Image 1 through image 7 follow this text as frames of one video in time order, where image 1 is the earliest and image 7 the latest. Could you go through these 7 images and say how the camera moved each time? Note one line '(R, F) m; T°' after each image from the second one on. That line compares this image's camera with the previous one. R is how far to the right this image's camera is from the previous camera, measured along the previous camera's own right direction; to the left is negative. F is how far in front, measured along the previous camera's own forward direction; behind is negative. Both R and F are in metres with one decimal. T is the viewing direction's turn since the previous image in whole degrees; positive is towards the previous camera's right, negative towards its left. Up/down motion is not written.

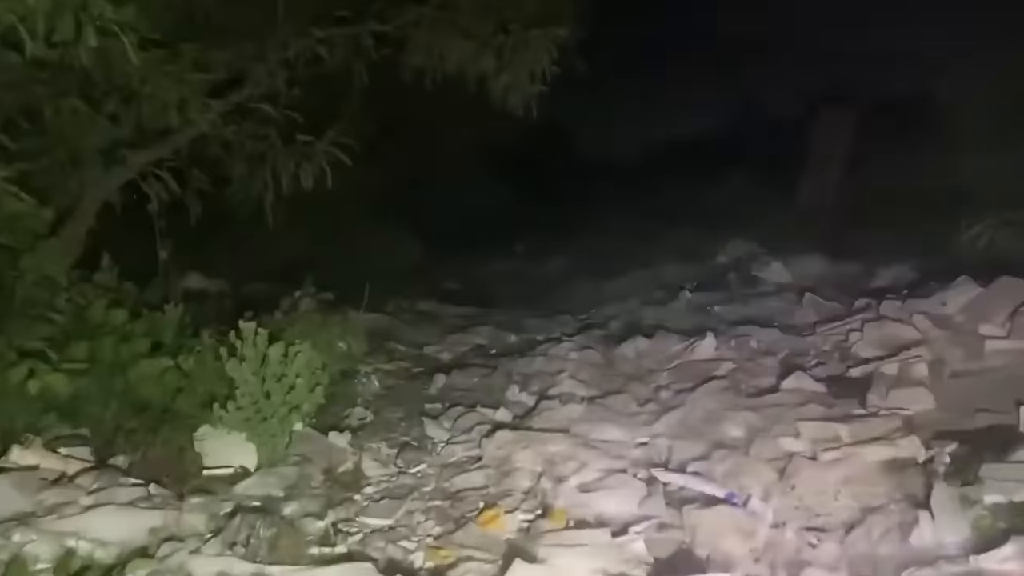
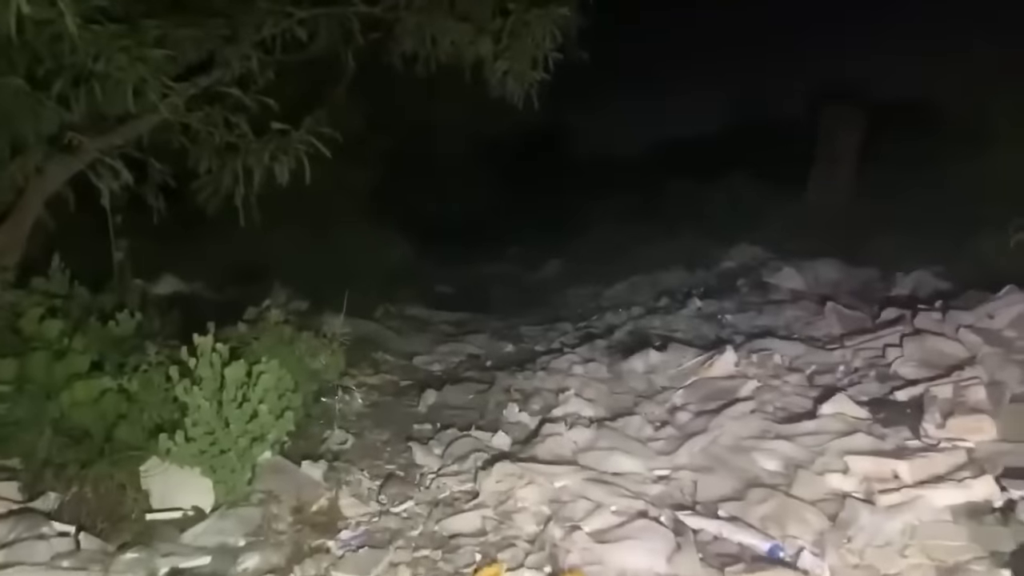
(0.0, +0.4) m; 0°
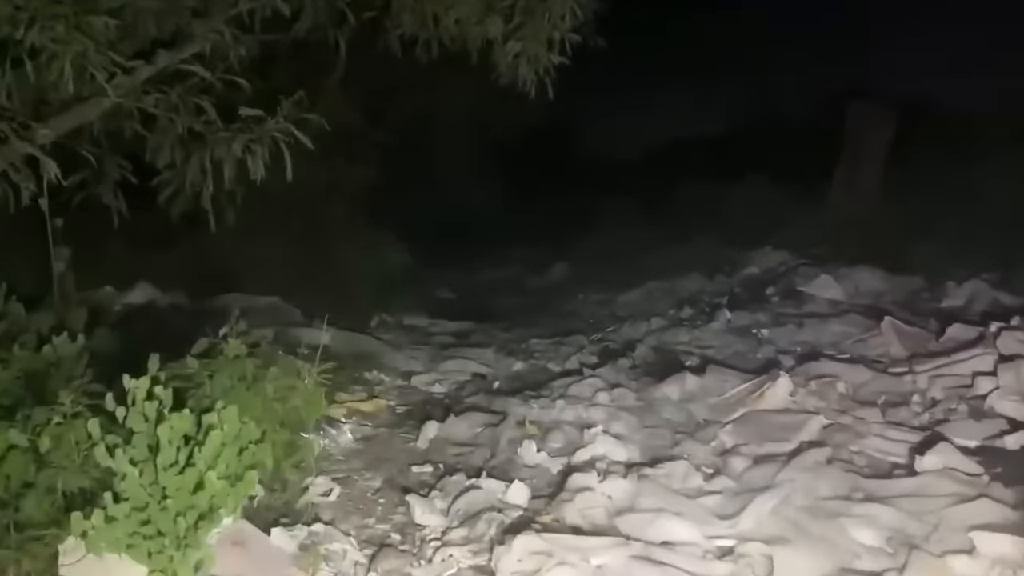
(-0.1, +0.6) m; 0°
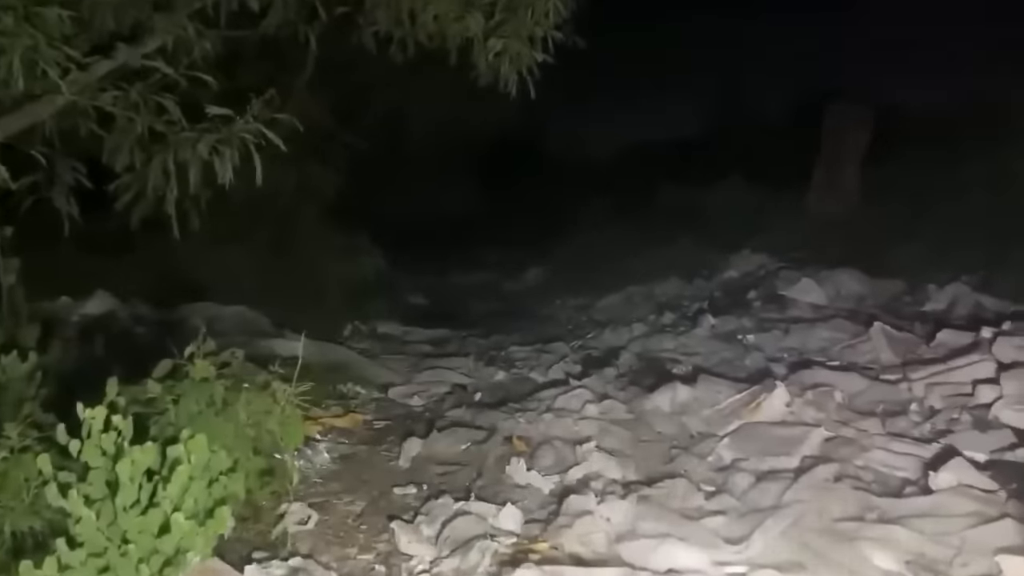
(0.0, +0.2) m; +2°
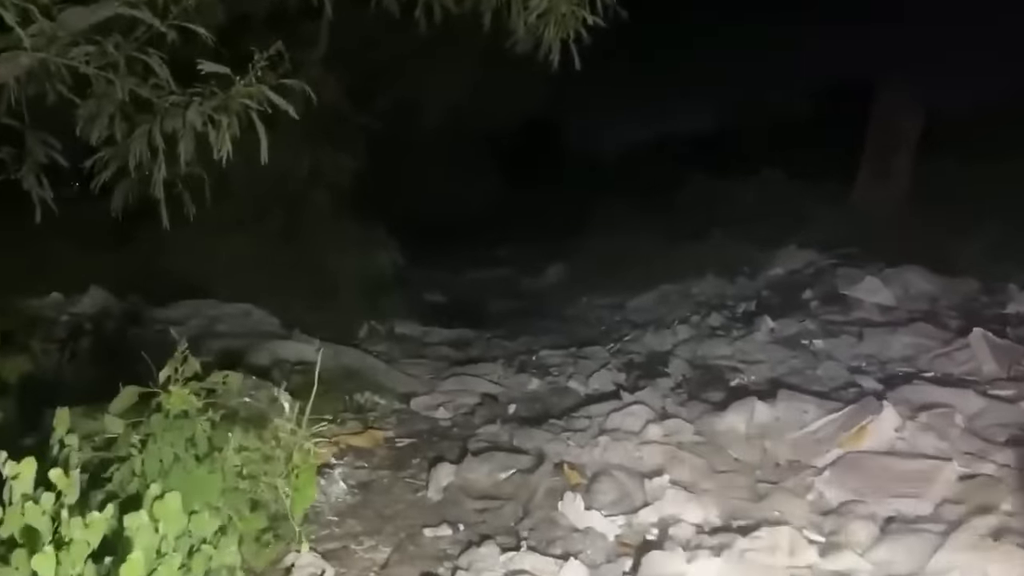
(-0.1, +0.5) m; 0°
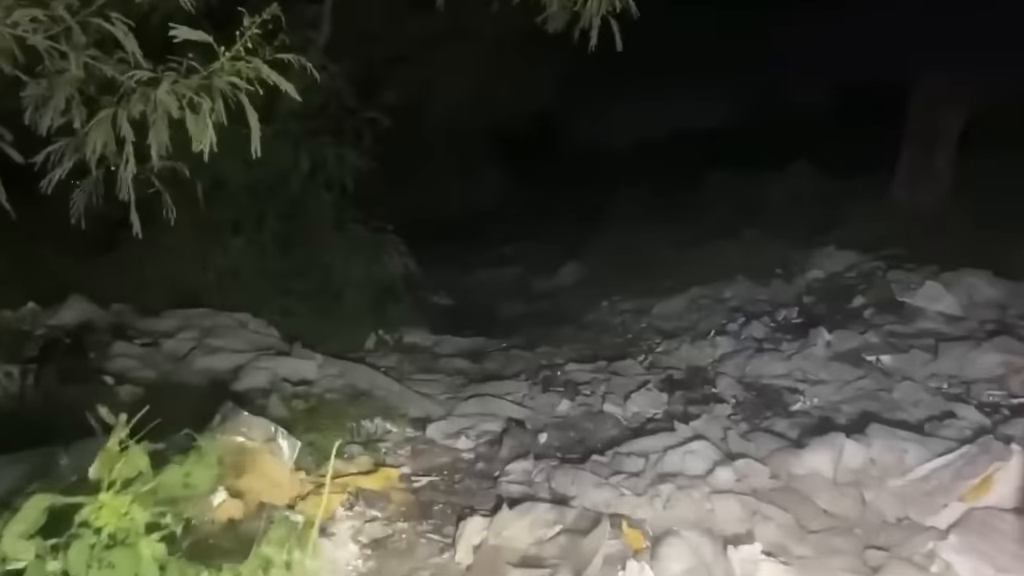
(-0.1, +0.5) m; 0°
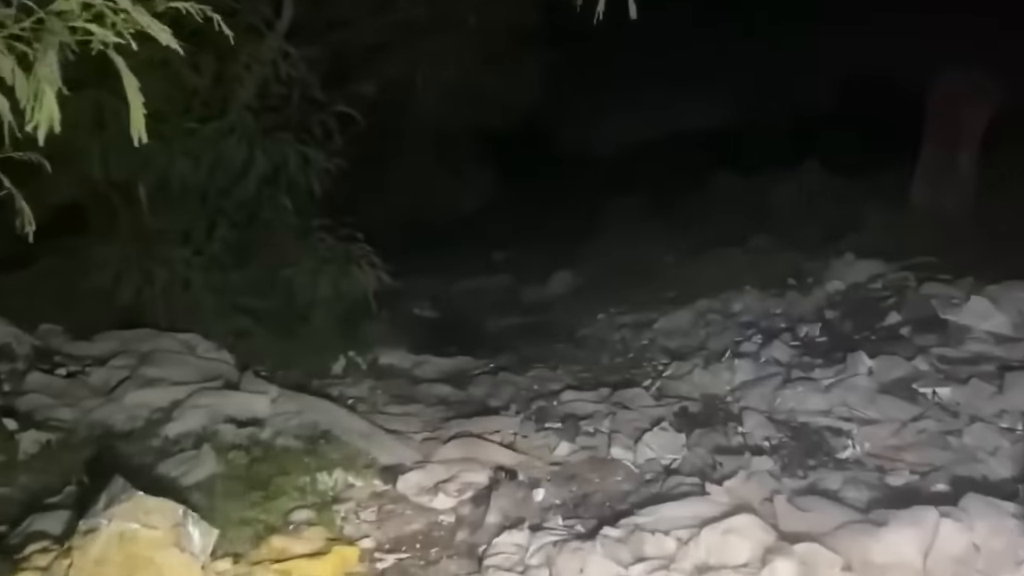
(0.0, +0.6) m; +1°
